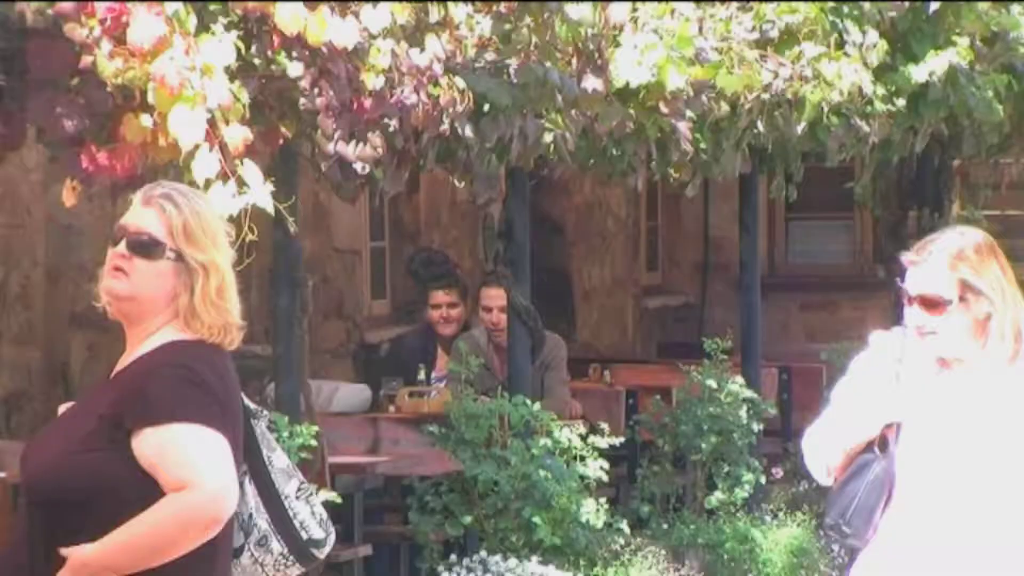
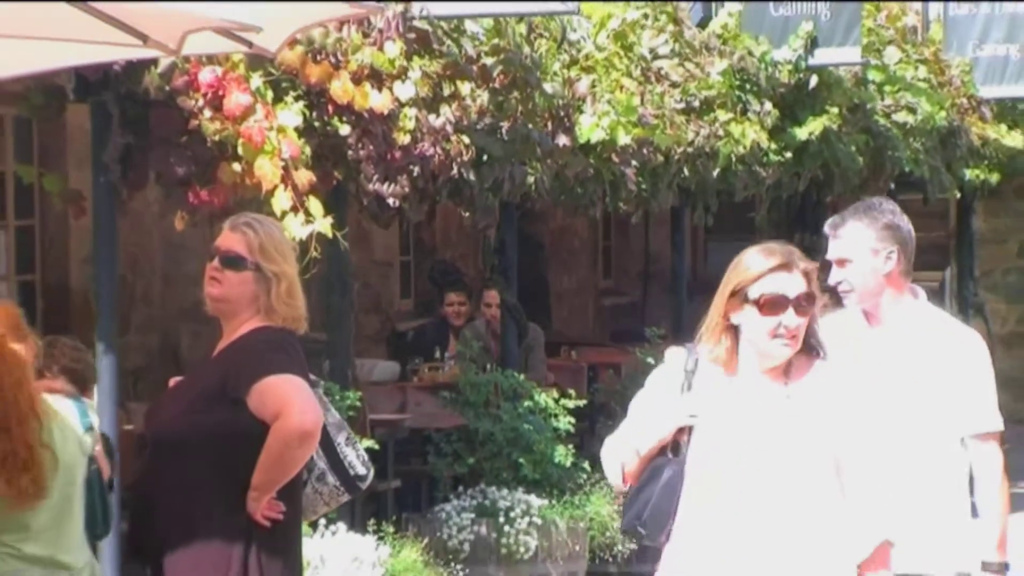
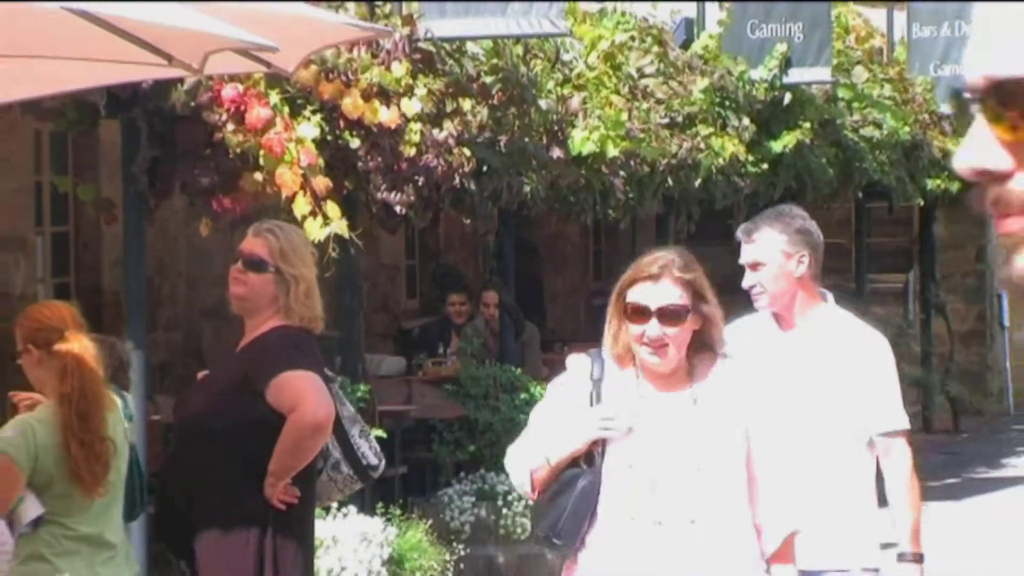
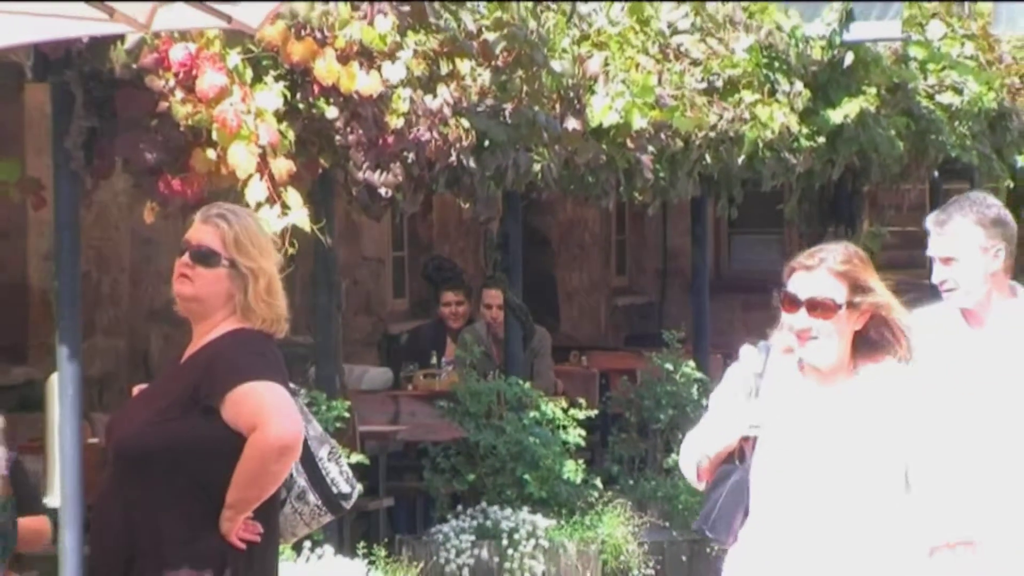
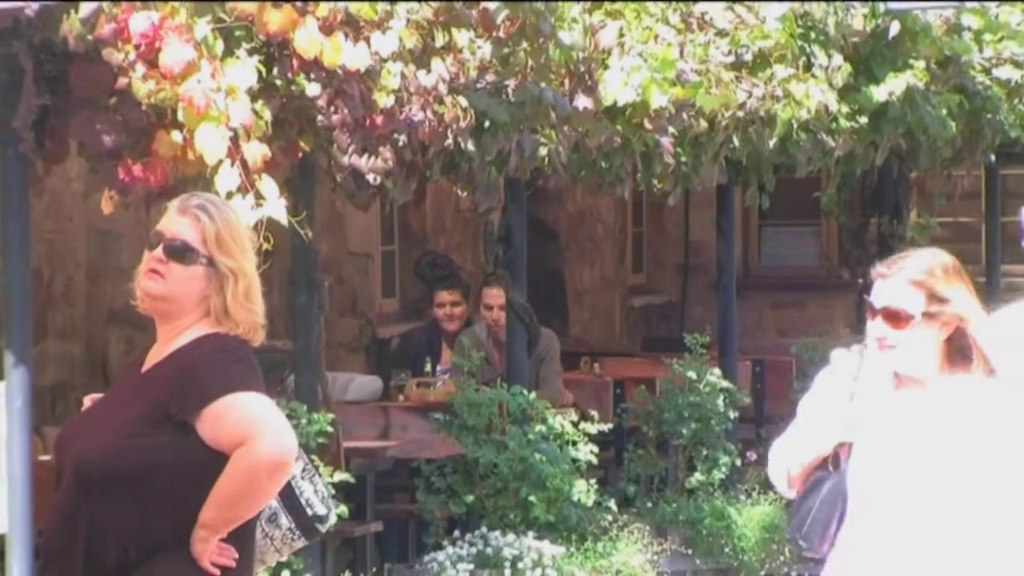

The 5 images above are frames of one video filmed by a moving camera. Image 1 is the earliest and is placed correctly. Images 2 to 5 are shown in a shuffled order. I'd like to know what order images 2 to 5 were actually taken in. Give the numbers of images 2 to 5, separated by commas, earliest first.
5, 4, 2, 3
